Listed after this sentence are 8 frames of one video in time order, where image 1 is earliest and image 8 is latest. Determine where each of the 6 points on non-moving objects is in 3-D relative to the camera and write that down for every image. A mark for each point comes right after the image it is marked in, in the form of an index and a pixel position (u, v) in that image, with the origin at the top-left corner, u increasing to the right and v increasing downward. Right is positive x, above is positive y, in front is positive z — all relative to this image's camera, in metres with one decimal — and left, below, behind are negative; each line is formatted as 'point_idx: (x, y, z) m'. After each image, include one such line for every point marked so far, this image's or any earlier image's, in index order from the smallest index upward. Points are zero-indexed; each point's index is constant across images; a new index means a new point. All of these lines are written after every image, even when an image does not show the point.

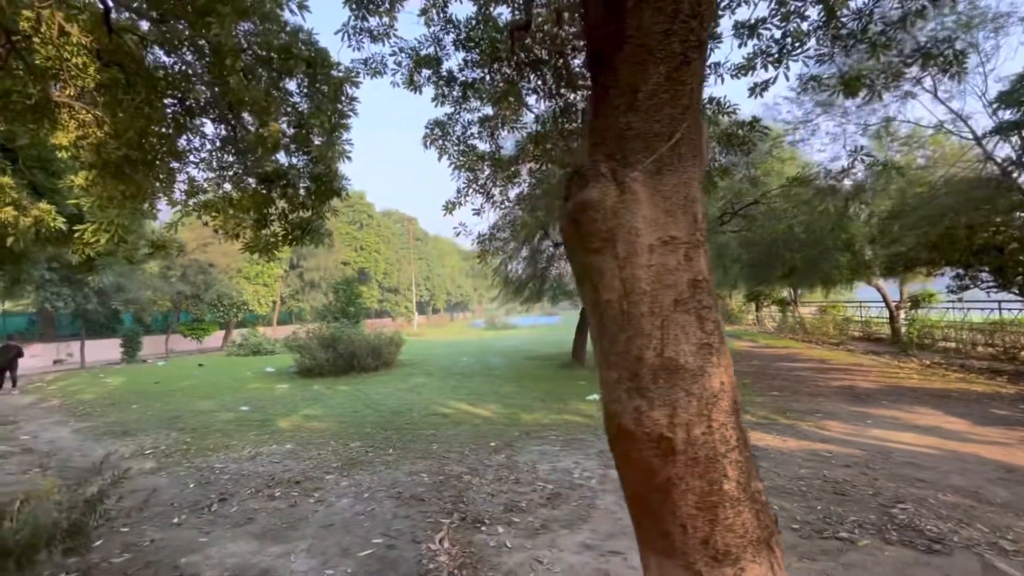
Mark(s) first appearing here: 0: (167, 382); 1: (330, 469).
0: (-5.9, -1.7, +10.0) m
1: (-1.3, -1.3, +4.2) m
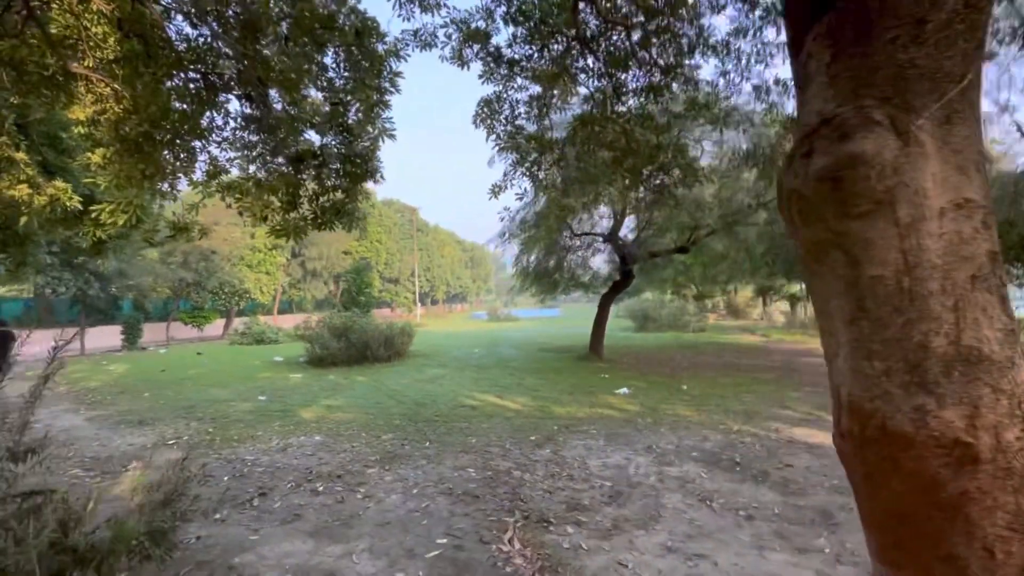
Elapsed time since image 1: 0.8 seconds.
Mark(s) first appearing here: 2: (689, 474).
0: (-5.7, -1.4, +9.8) m
1: (-1.0, -1.2, +4.1) m
2: (+1.1, -1.2, +3.7) m
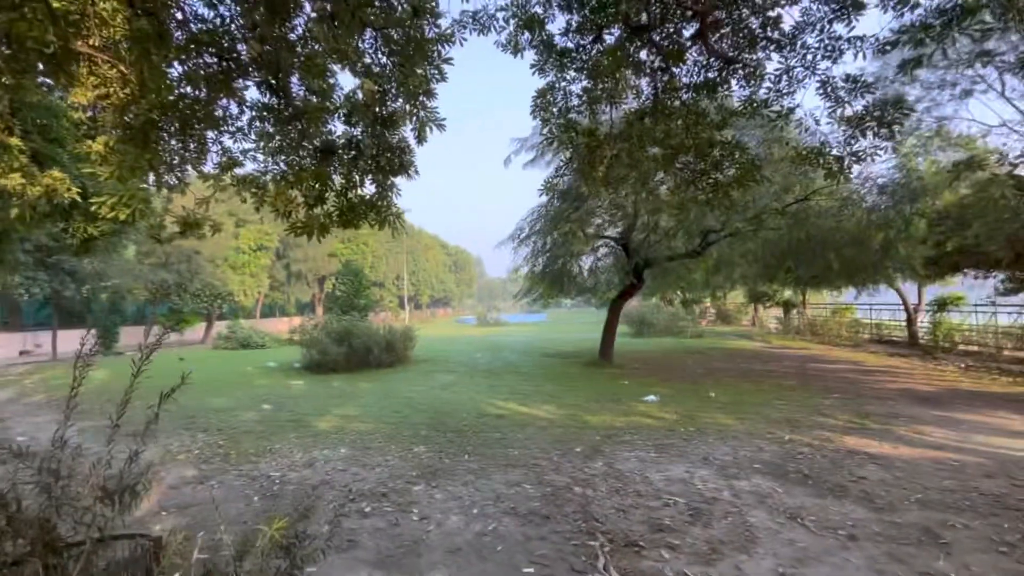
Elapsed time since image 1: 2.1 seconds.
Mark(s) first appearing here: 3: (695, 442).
0: (-5.6, -1.4, +9.3) m
1: (-0.6, -1.2, +3.8) m
2: (+1.5, -1.2, +3.4) m
3: (+1.4, -1.2, +4.5) m
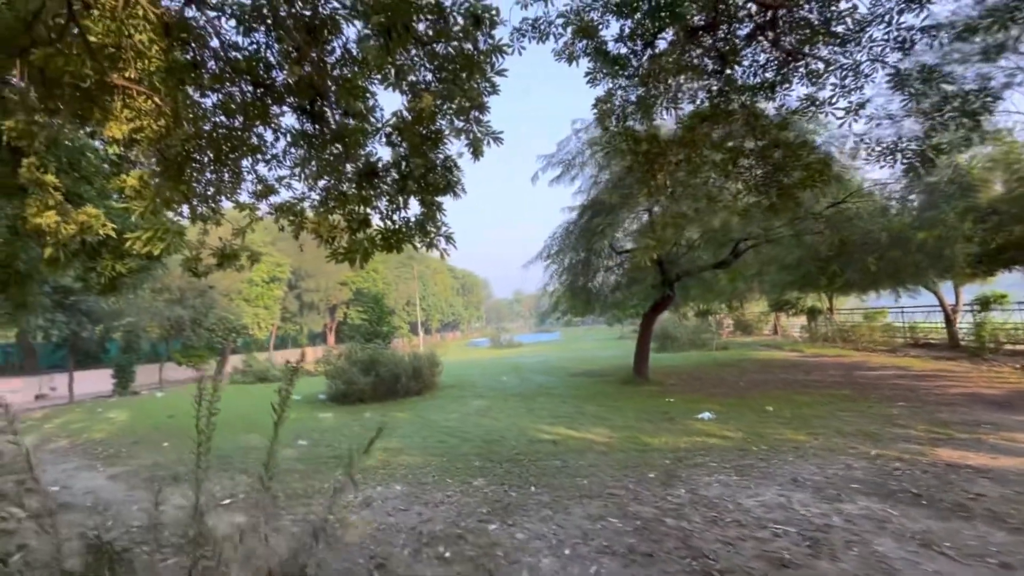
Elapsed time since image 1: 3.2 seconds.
0: (-5.1, -2.0, +9.0) m
1: (-0.2, -1.4, +3.5) m
2: (+2.0, -1.2, +3.1) m
3: (+1.9, -1.3, +4.2) m
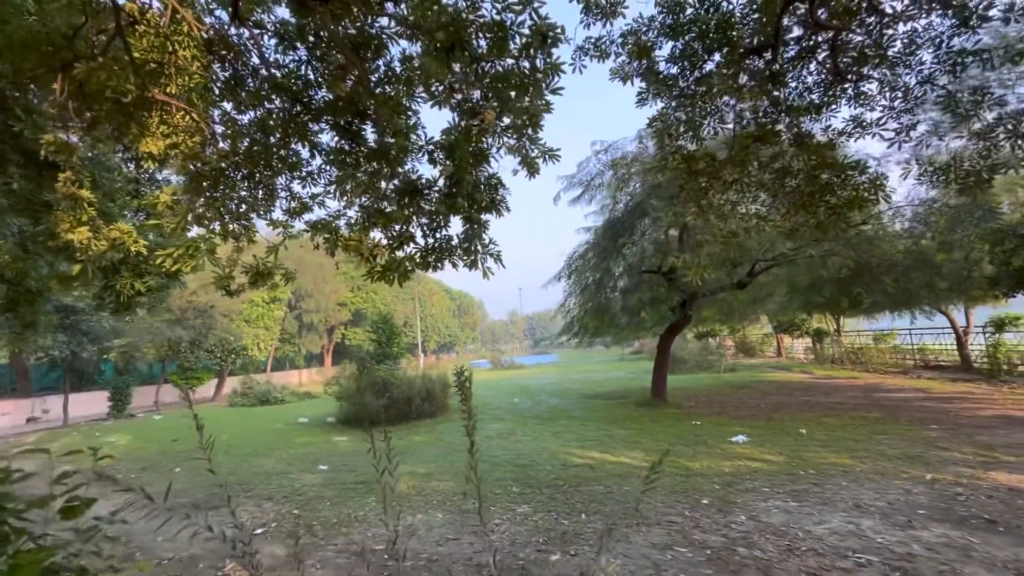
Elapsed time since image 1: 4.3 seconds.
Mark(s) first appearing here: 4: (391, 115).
0: (-4.9, -2.3, +8.7) m
1: (+0.2, -1.5, +3.3) m
2: (+2.3, -1.3, +3.0) m
3: (+2.2, -1.4, +4.1) m
4: (-0.9, +1.3, +4.2) m
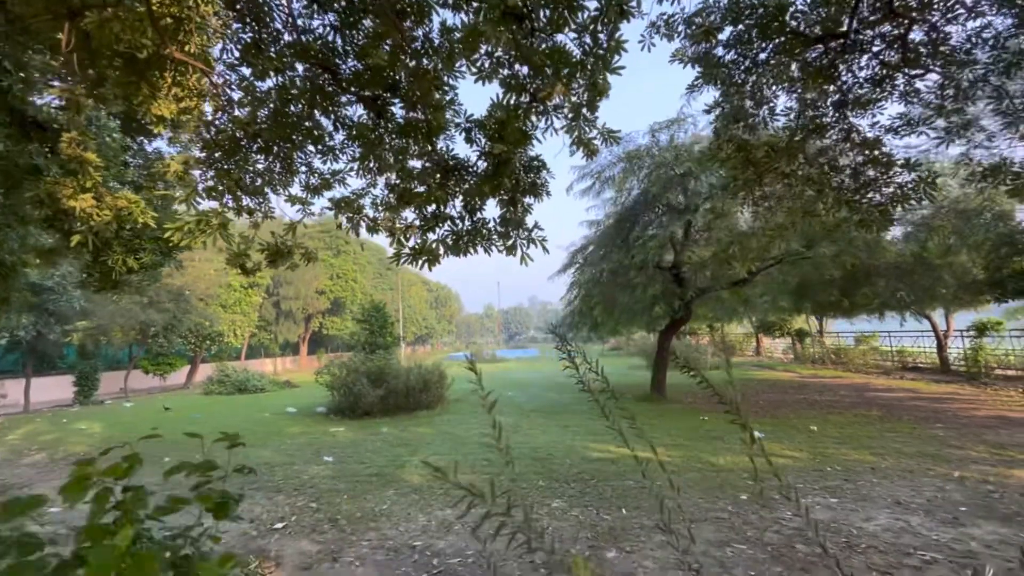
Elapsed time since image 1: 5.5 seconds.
0: (-4.9, -2.0, +8.3) m
1: (+0.5, -1.4, +3.2) m
2: (+2.6, -1.3, +3.1) m
3: (+2.5, -1.4, +4.1) m
4: (-0.6, +1.4, +4.0) m
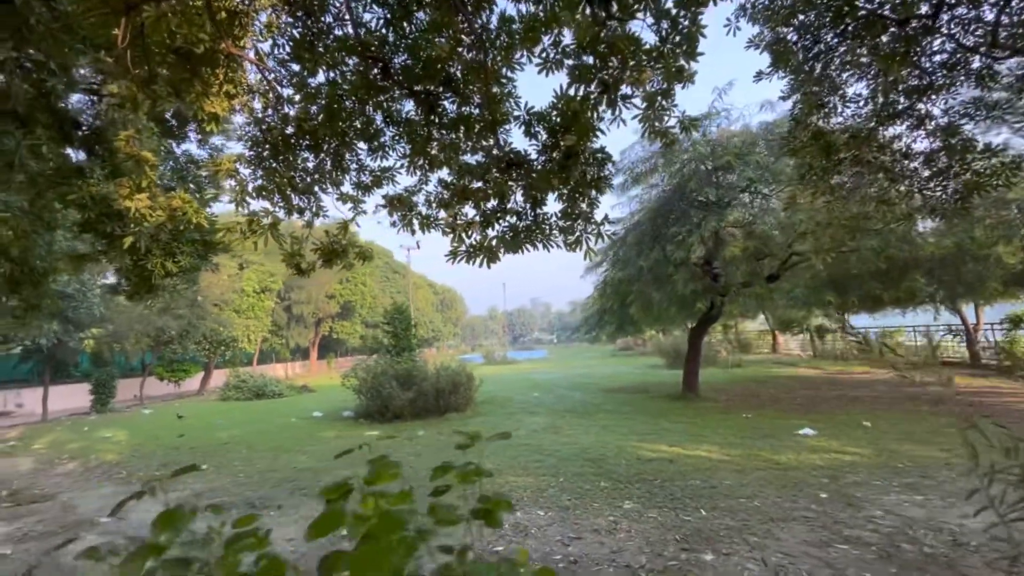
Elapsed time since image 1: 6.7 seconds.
0: (-4.4, -2.1, +8.1) m
1: (+0.9, -1.4, +3.1) m
2: (+3.1, -1.2, +2.9) m
3: (+2.9, -1.3, +3.9) m
4: (-0.2, +1.4, +3.9) m
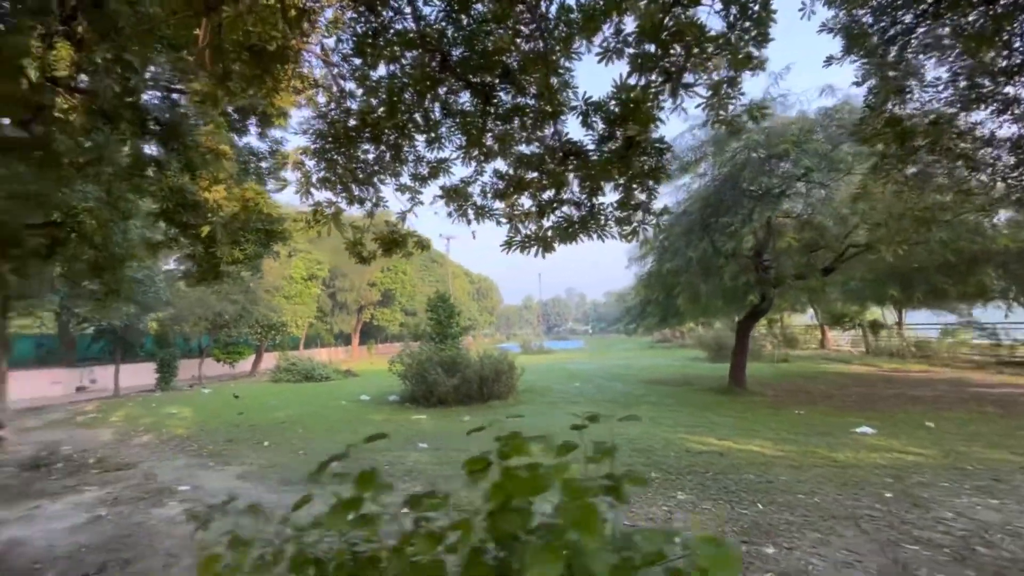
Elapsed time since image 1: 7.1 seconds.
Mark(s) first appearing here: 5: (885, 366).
0: (-3.8, -1.9, +8.5) m
1: (+1.2, -1.3, +3.1) m
2: (+3.4, -1.2, +2.8) m
3: (+3.3, -1.3, +3.8) m
4: (+0.2, +1.5, +3.9) m
5: (+7.3, -1.5, +11.5) m
